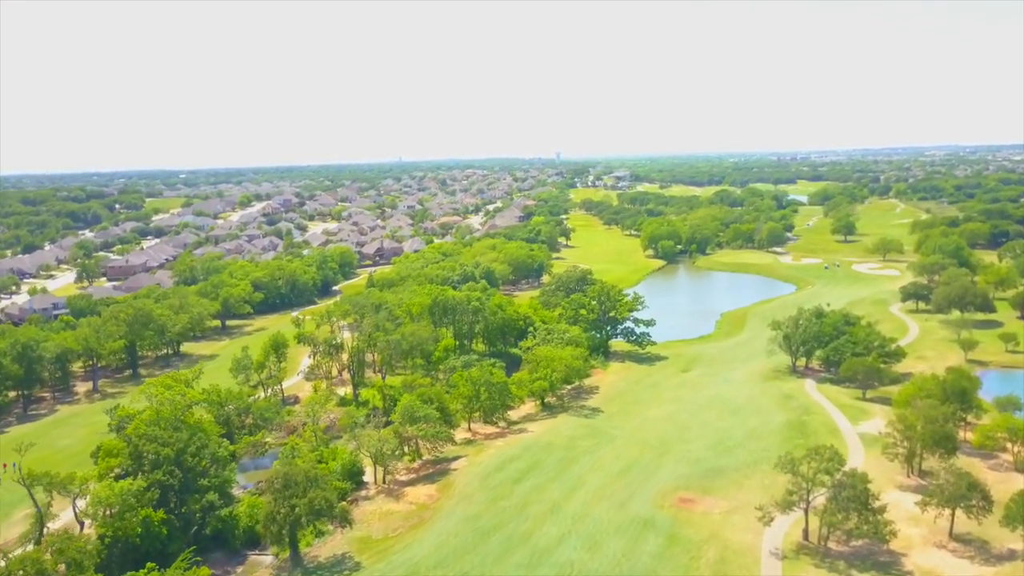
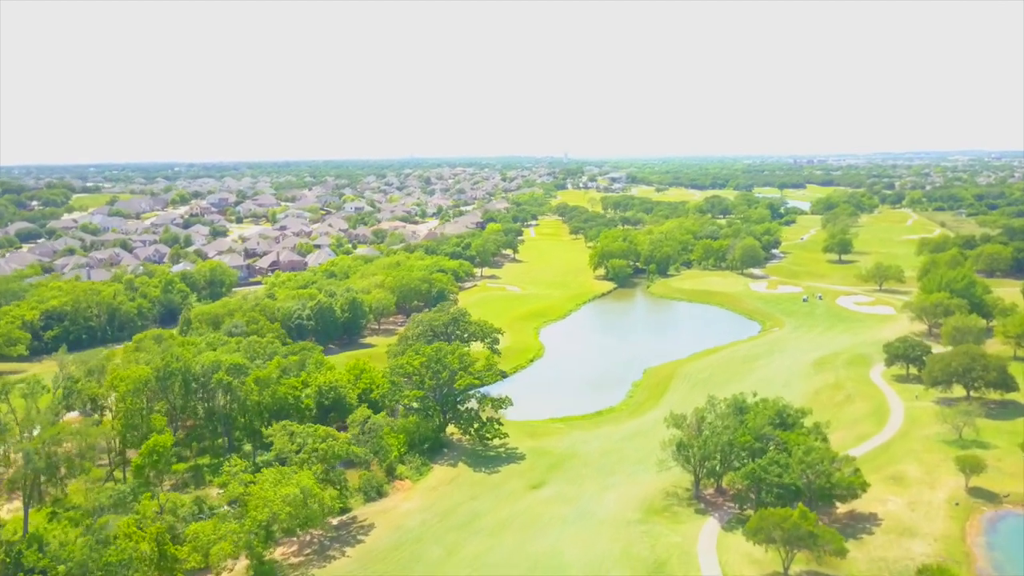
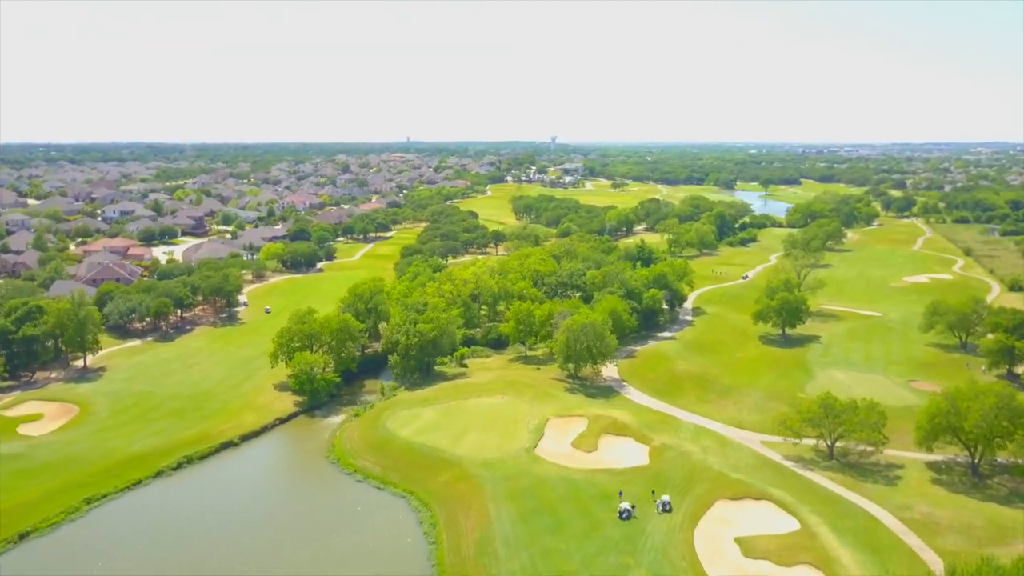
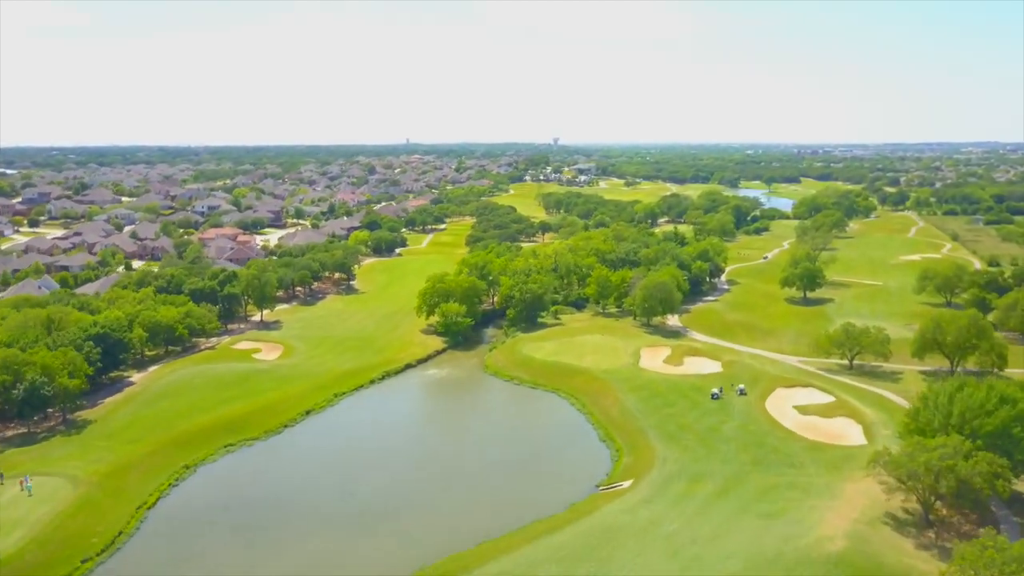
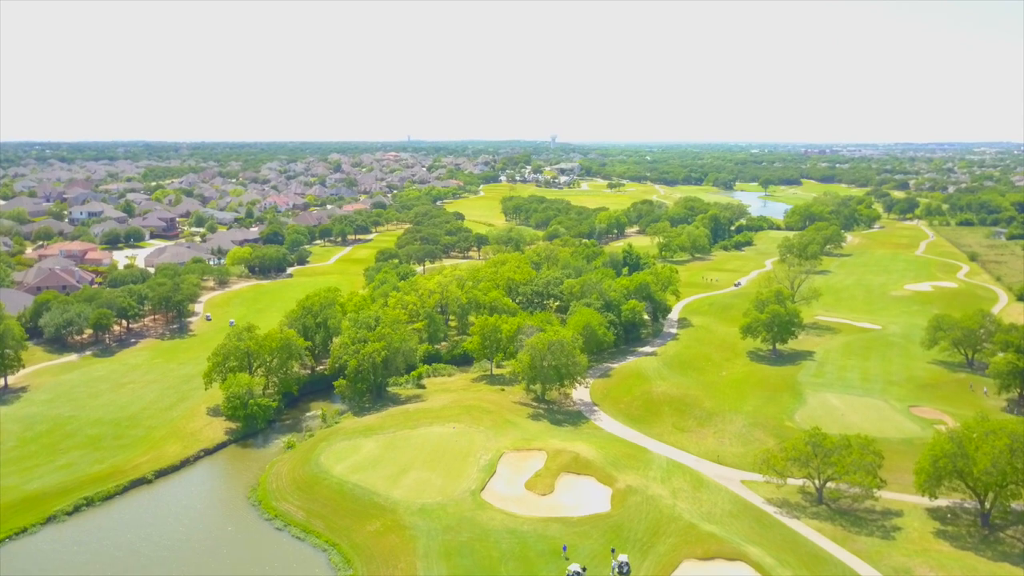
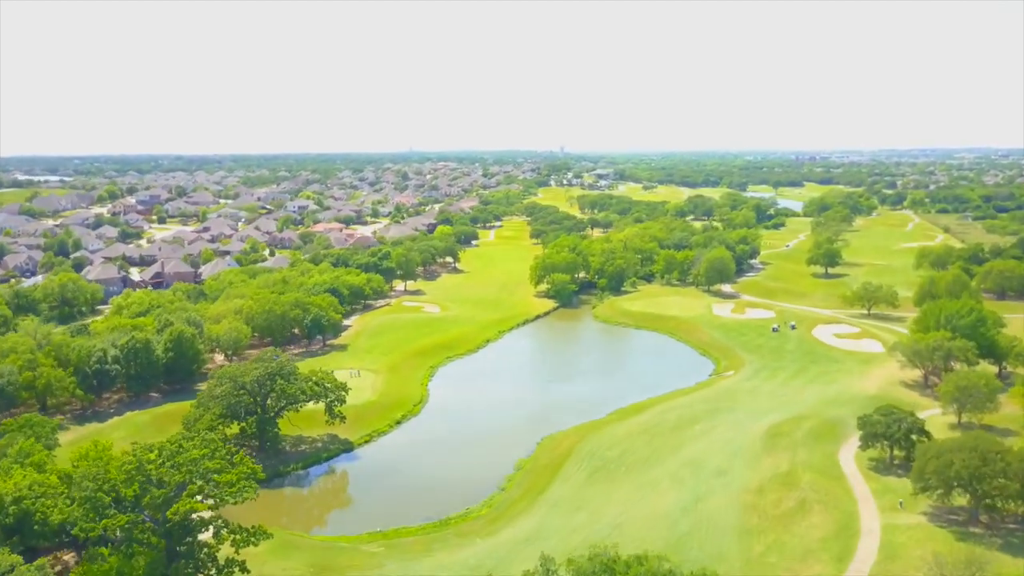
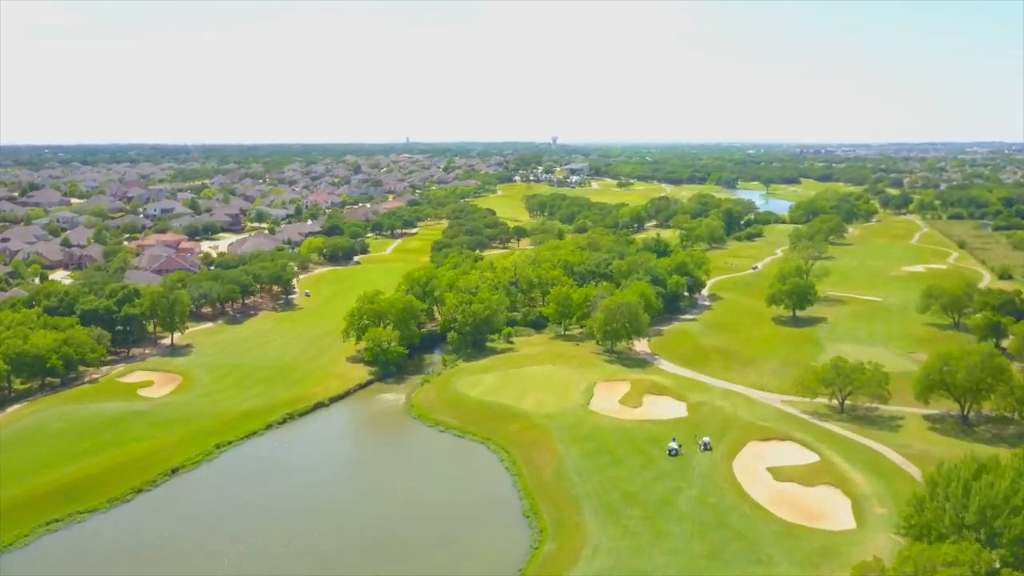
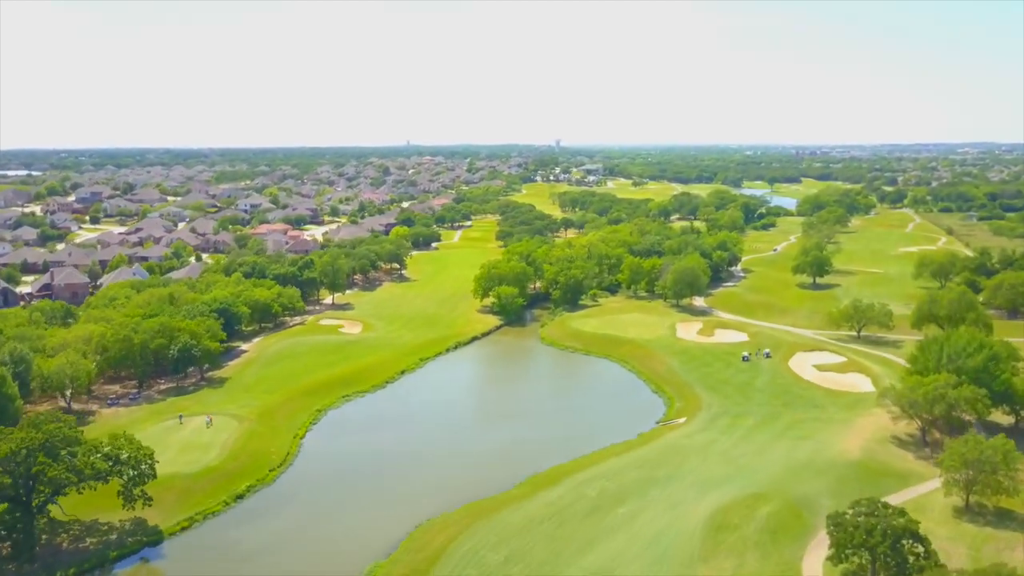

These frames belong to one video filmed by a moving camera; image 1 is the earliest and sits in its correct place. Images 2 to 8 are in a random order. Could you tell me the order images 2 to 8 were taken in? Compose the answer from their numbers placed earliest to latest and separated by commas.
2, 6, 8, 4, 7, 3, 5
